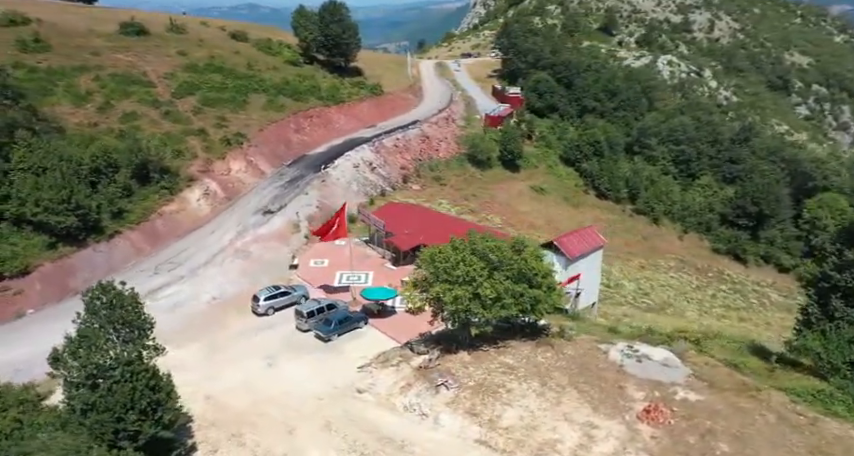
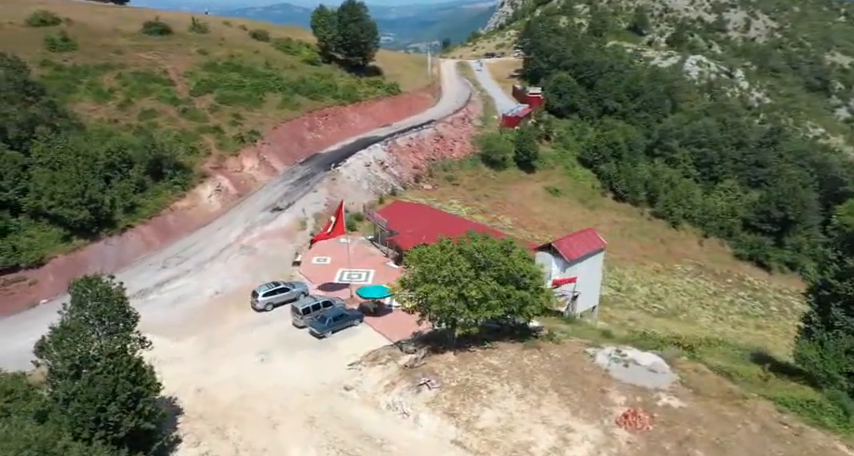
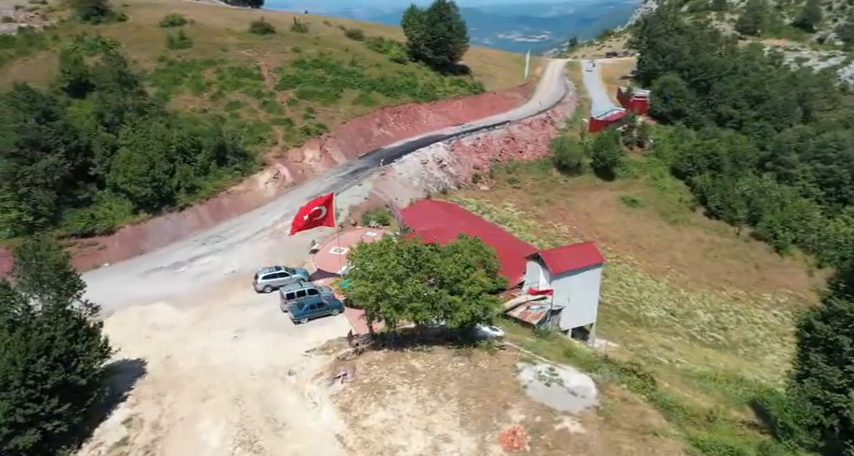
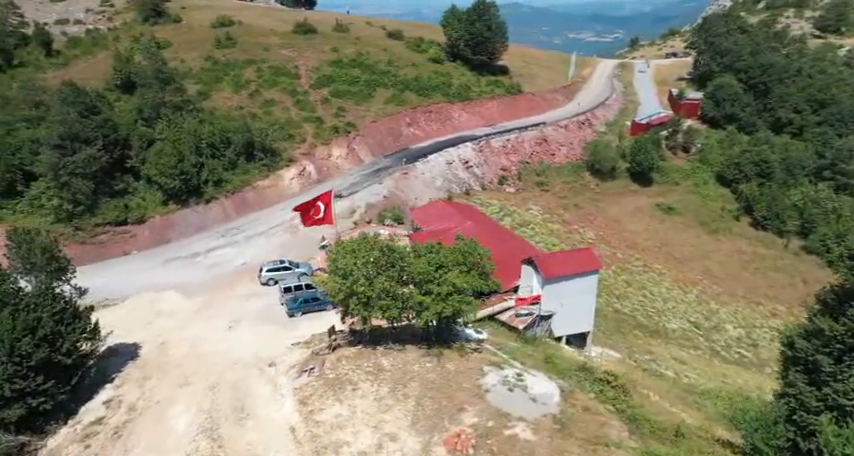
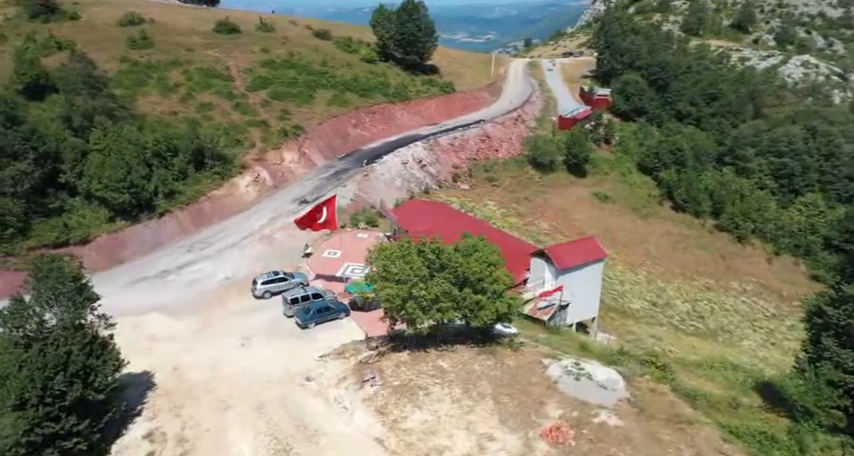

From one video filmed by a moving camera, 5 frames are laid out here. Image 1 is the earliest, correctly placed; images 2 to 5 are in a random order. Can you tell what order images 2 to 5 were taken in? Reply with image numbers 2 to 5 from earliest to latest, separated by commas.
2, 5, 3, 4
